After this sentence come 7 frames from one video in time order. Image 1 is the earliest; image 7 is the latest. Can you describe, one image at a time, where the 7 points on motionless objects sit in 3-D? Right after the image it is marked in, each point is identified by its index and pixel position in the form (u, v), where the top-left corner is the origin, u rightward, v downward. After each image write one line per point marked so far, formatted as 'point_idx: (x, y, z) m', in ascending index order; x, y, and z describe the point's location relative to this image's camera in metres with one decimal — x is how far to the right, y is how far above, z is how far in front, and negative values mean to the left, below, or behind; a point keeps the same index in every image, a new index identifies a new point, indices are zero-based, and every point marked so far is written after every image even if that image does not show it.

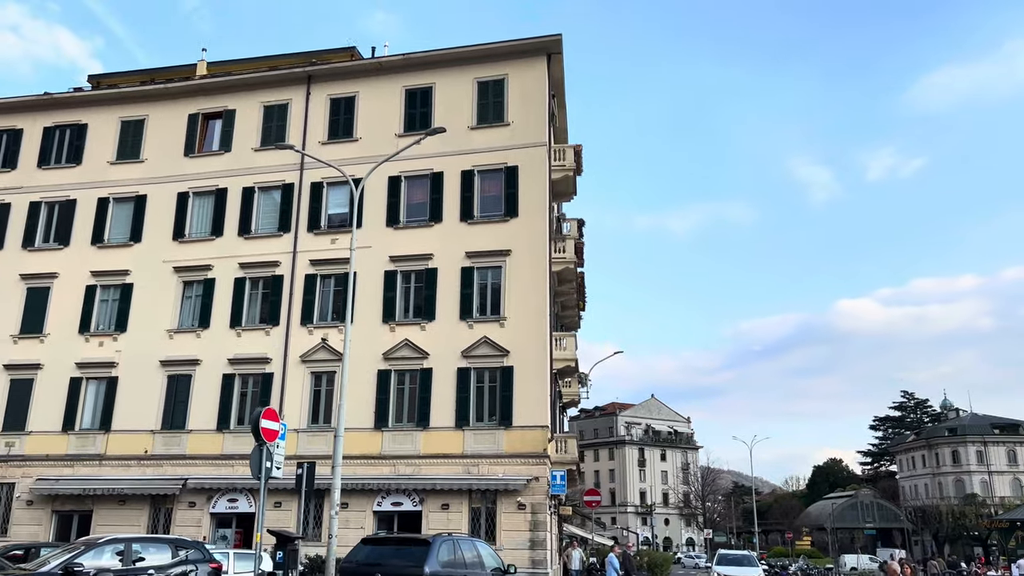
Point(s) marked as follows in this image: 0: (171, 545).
0: (-5.8, -4.4, +14.6) m
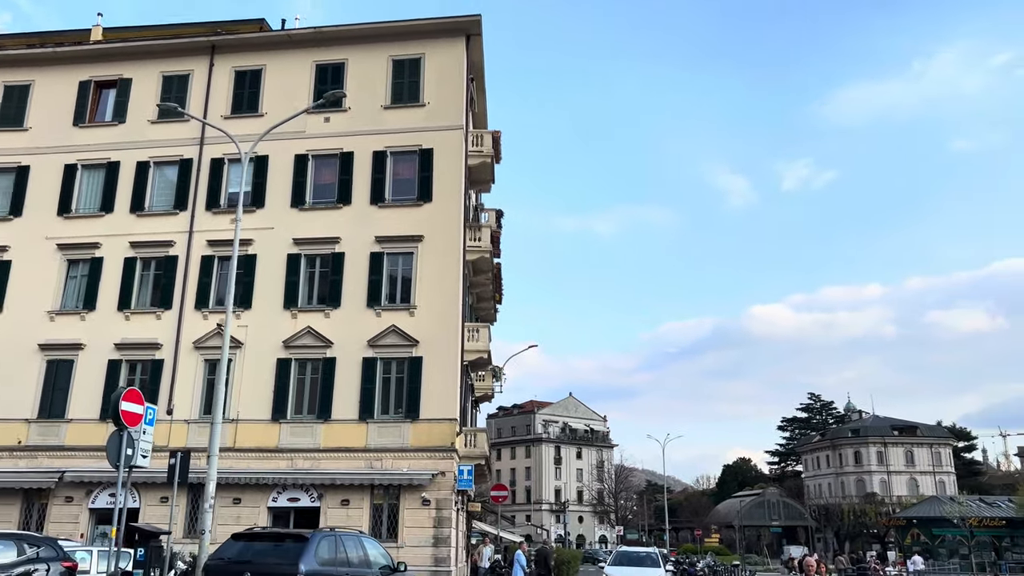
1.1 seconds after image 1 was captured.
0: (-7.5, -3.9, +13.0) m
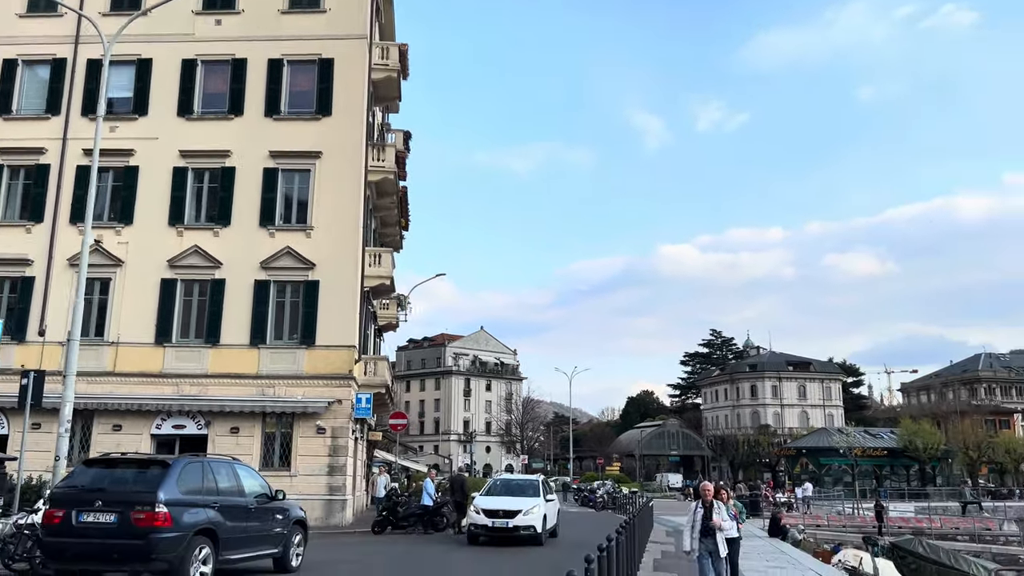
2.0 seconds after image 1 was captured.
0: (-9.1, -2.5, +11.5) m
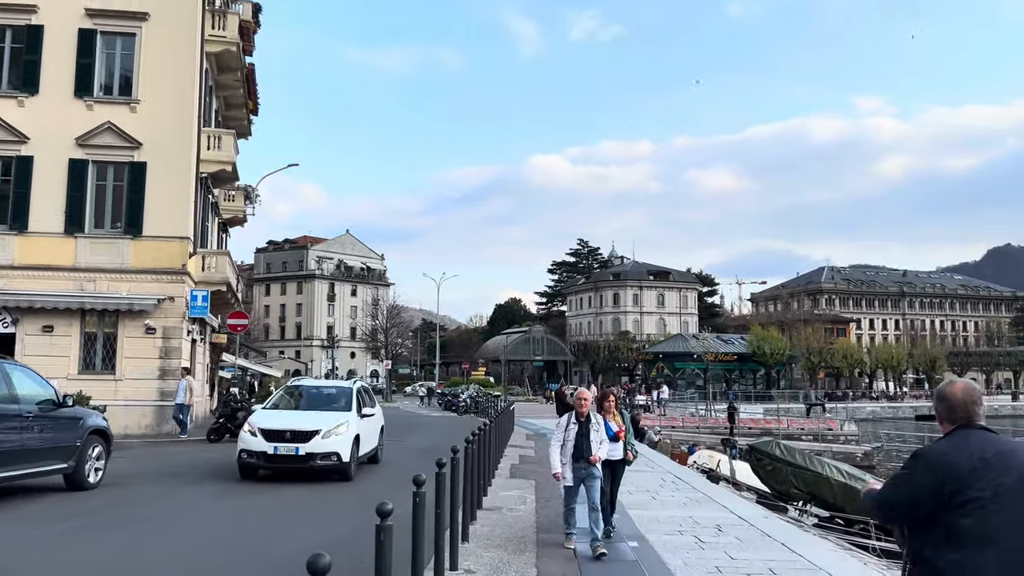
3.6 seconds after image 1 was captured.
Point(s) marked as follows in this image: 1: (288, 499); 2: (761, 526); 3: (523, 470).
0: (-10.8, -0.9, +8.6) m
1: (-2.9, -2.7, +11.3) m
2: (+2.8, -2.7, +9.8) m
3: (+0.2, -3.2, +15.2) m
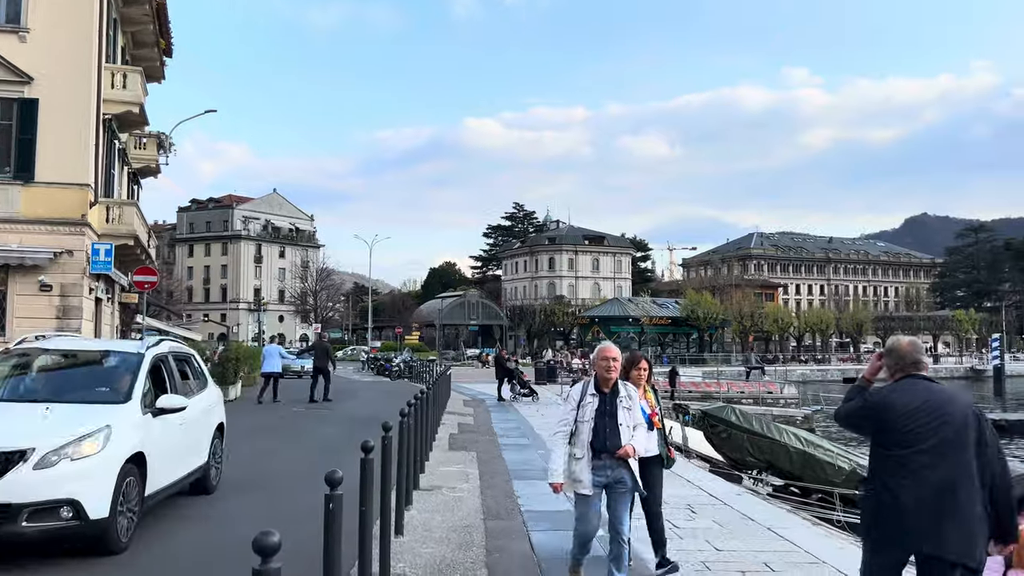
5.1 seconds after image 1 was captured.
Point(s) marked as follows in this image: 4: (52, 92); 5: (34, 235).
0: (-11.3, -0.3, +6.3) m
1: (-3.6, -2.1, +9.7) m
2: (+2.3, -2.2, +8.7) m
3: (-0.8, -2.5, +13.8) m
4: (-10.5, +4.5, +19.6) m
5: (-10.7, +1.2, +19.3) m
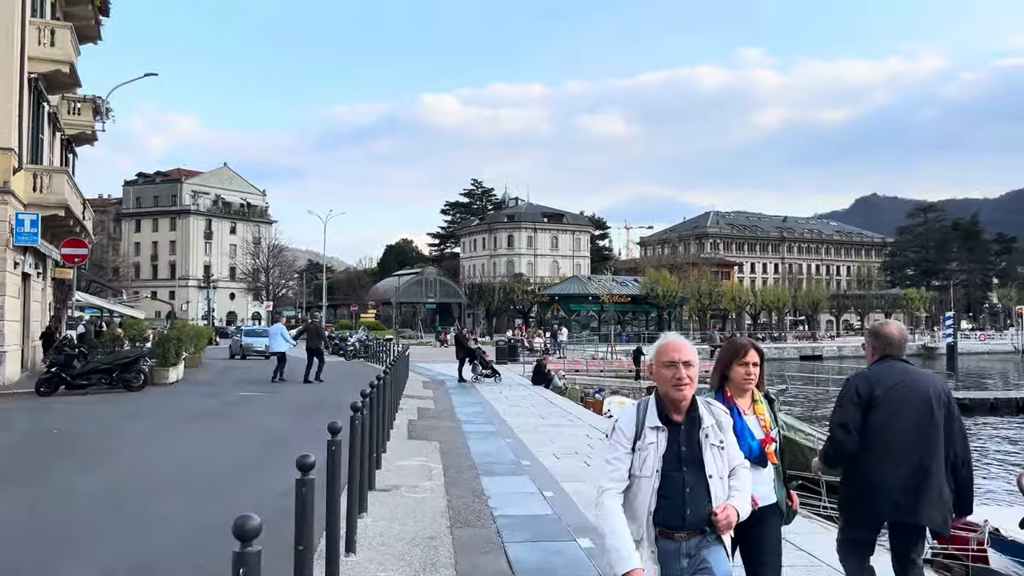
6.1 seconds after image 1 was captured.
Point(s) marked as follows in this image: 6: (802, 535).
0: (-11.4, -0.1, +4.7) m
1: (-3.9, -1.8, +8.4) m
2: (+2.0, -1.9, +7.7) m
3: (-1.3, -2.1, +12.7) m
4: (-11.3, +5.0, +17.9) m
5: (-11.5, +1.7, +17.7) m
6: (+2.3, -1.9, +6.7) m
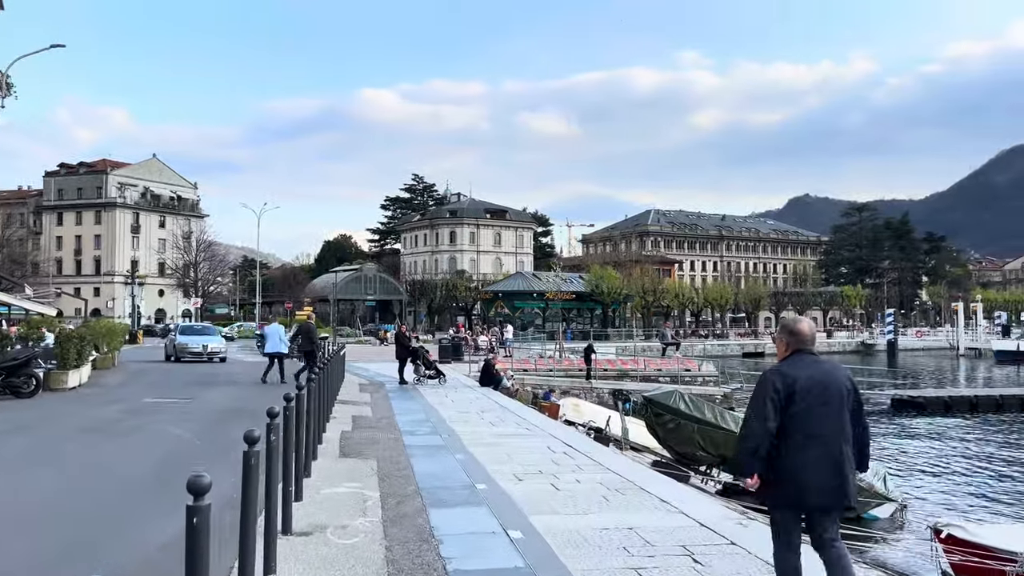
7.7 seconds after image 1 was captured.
0: (-11.5, 0.0, +2.2) m
1: (-4.3, -1.7, +6.5) m
2: (+1.7, -1.8, +6.2) m
3: (-1.9, -1.9, +10.9) m
4: (-12.2, +5.2, +15.4) m
5: (-12.5, +1.9, +15.1) m
6: (+2.0, -1.8, +5.2) m
